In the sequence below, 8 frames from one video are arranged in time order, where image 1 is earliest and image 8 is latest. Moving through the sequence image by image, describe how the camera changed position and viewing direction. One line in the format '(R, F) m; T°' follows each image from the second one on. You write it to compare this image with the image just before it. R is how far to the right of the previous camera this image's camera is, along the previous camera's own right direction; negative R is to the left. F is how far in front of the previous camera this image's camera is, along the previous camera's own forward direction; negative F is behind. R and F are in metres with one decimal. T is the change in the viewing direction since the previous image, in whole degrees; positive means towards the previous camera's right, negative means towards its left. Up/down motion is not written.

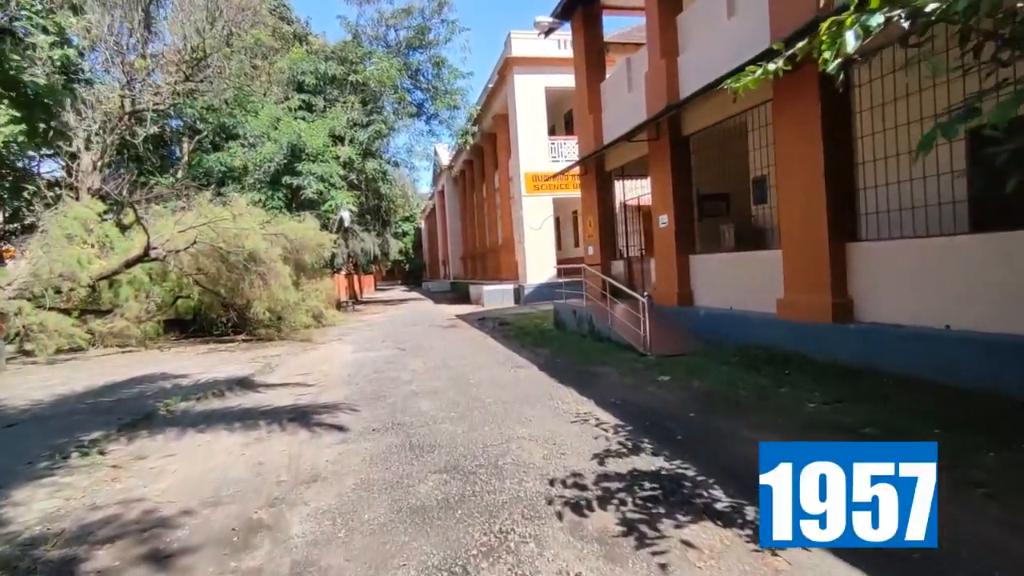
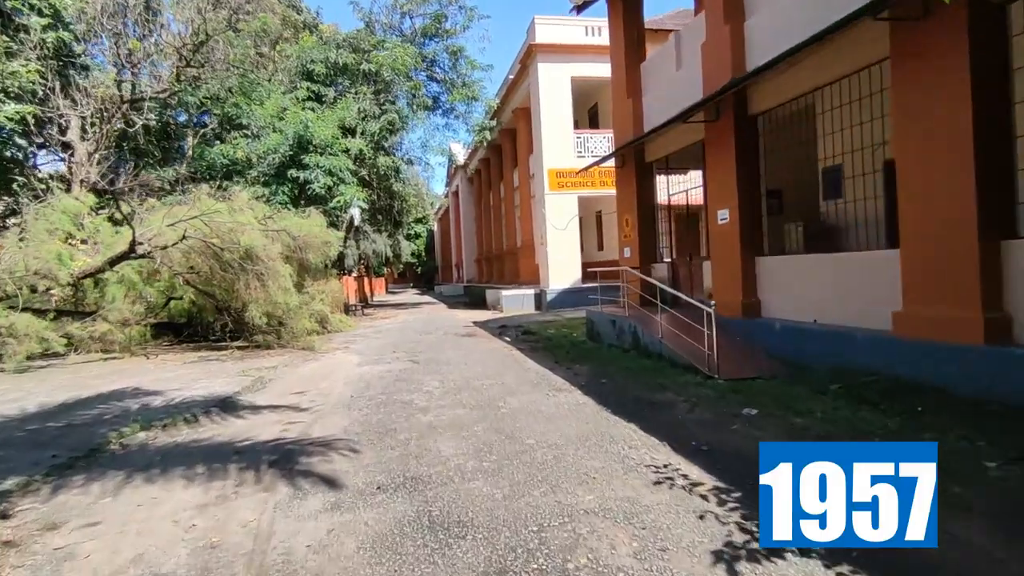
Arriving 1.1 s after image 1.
(-0.3, +1.5) m; -1°
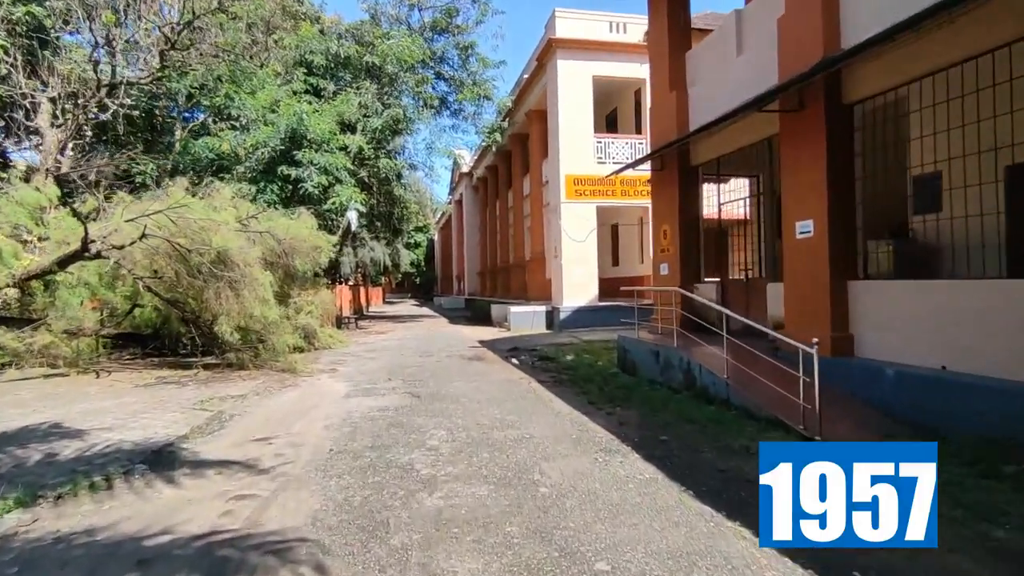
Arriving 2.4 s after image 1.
(-0.4, +1.8) m; 0°
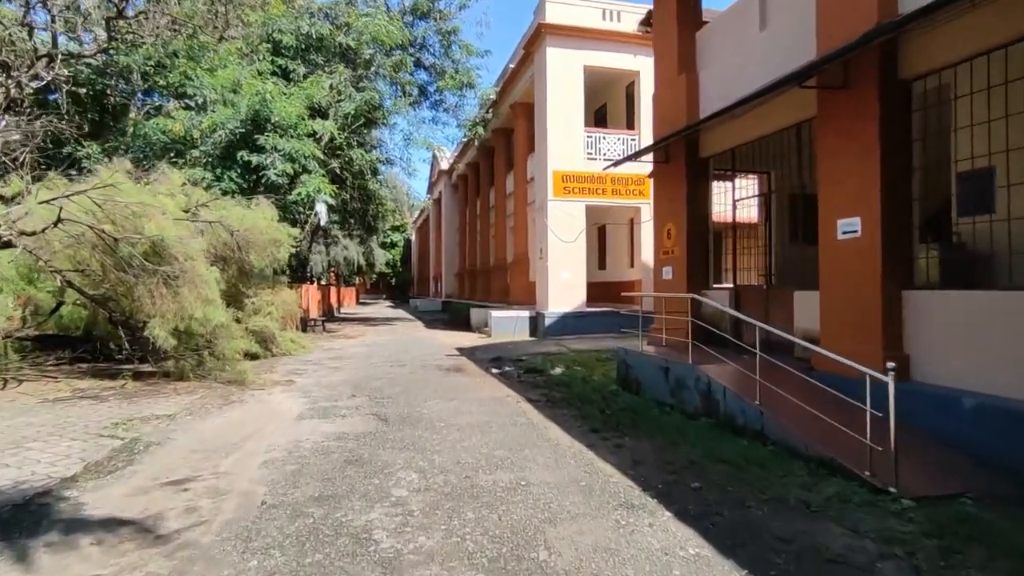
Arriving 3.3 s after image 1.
(-0.1, +1.3) m; +2°
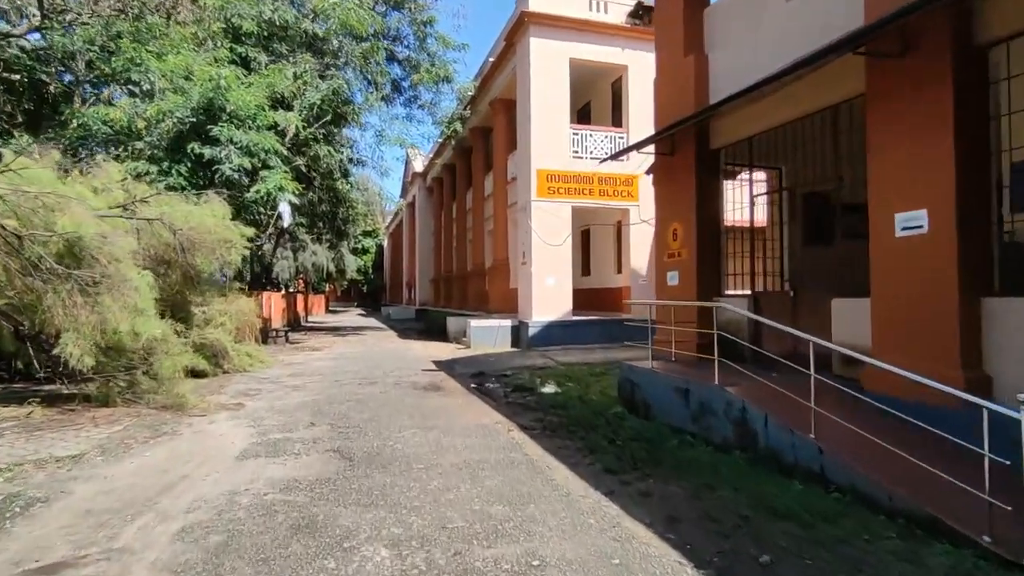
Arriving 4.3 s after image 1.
(-0.2, +1.2) m; +3°
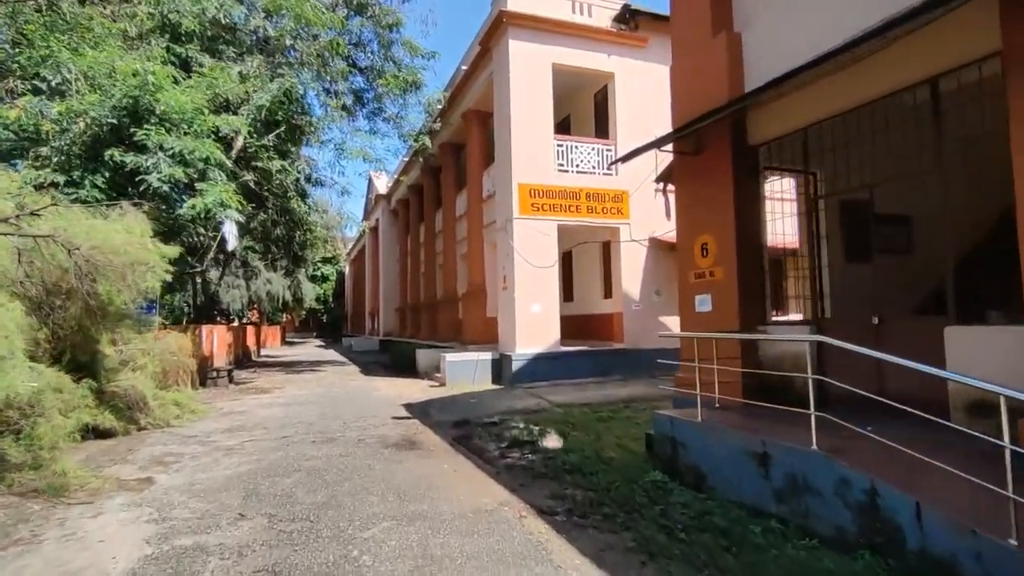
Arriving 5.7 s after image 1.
(-0.4, +1.7) m; +4°
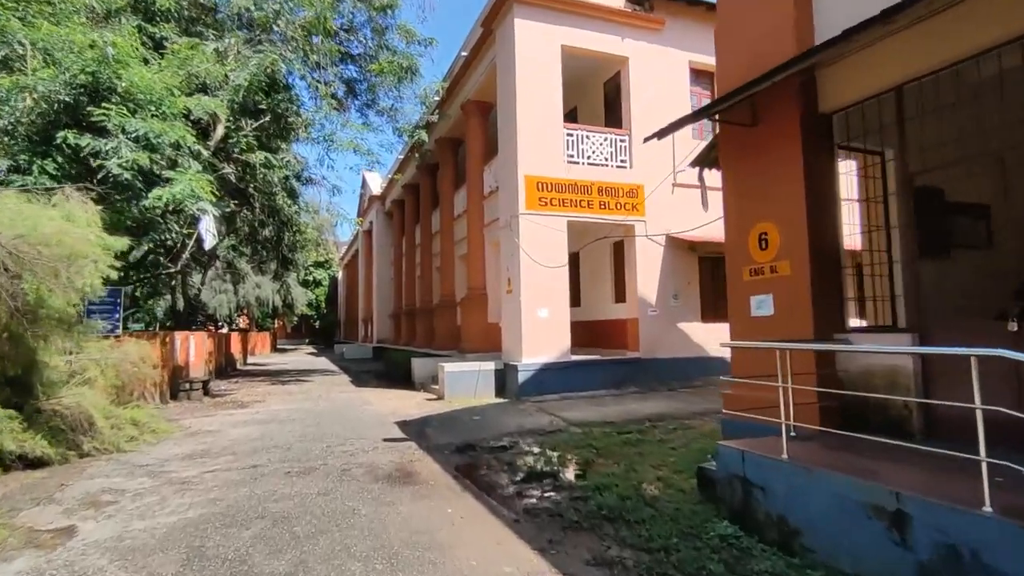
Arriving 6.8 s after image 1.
(-0.2, +1.3) m; +1°
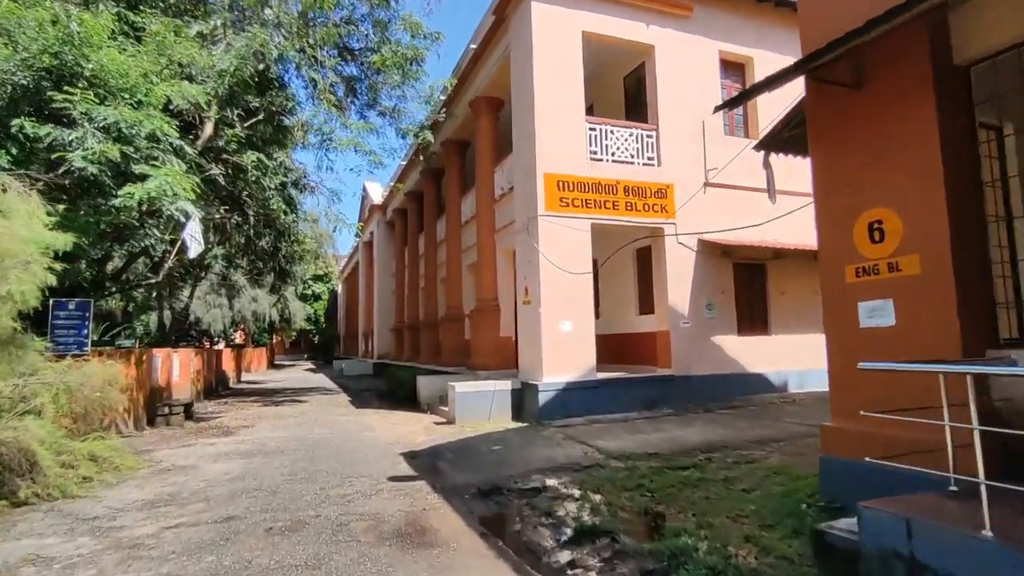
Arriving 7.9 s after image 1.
(-0.4, +1.3) m; 0°
